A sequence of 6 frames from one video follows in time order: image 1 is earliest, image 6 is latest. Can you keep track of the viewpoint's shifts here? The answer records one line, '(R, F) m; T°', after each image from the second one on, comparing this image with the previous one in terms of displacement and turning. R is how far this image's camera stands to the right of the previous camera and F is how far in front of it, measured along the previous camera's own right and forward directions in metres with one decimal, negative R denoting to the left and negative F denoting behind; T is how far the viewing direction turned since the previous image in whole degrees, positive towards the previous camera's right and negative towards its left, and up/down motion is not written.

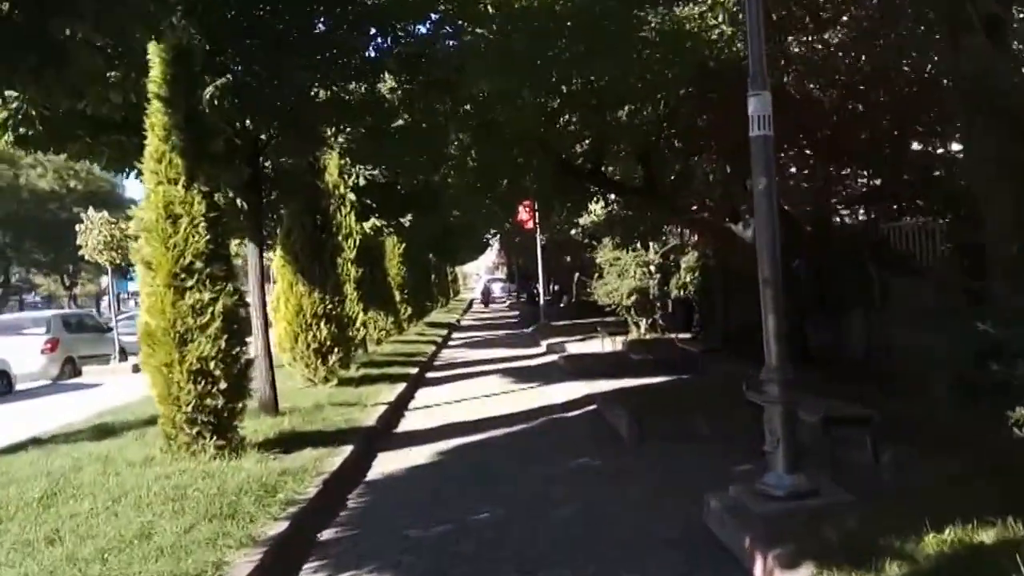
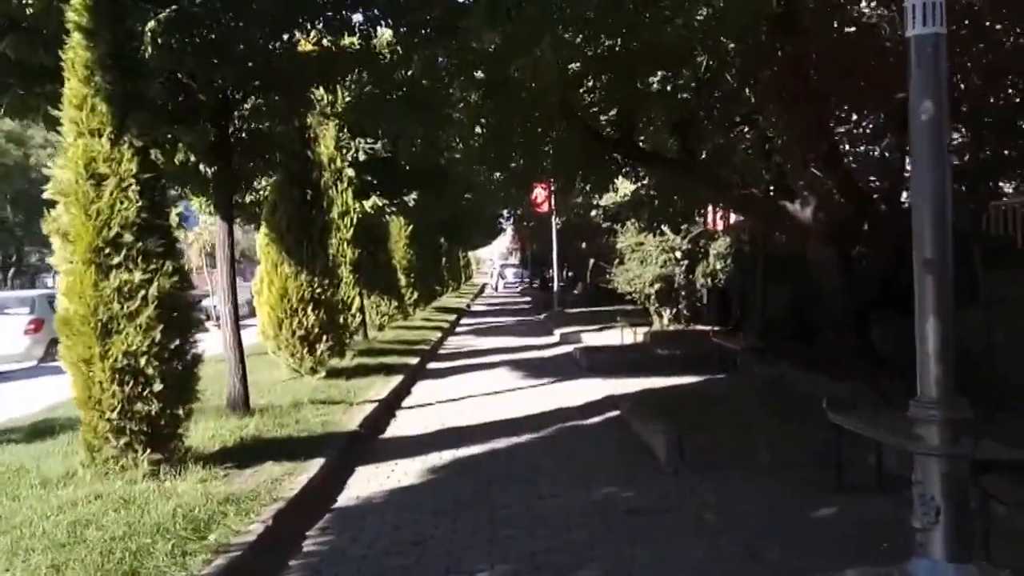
(+0.1, +2.0) m; -1°
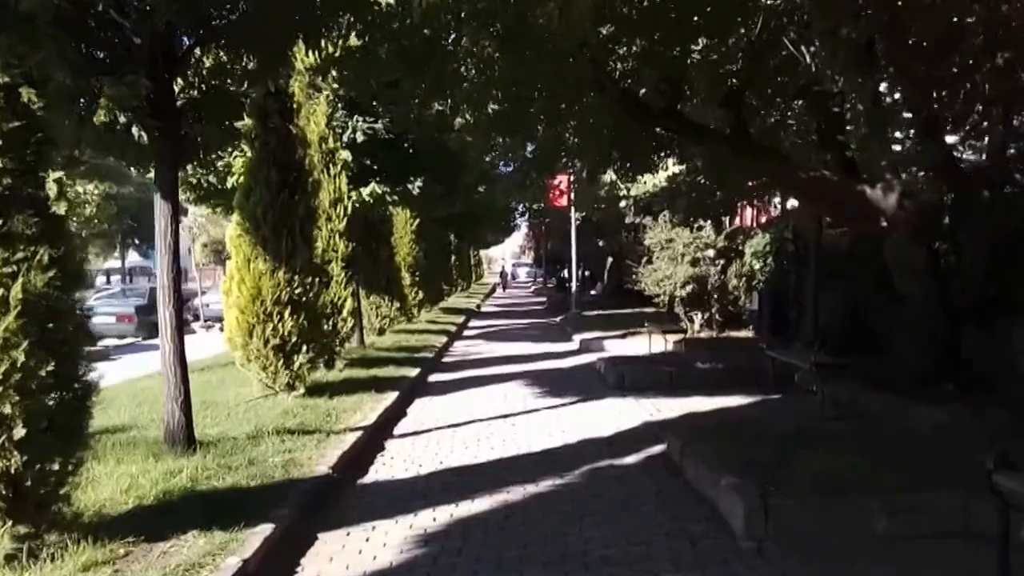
(-0.1, +2.4) m; -1°
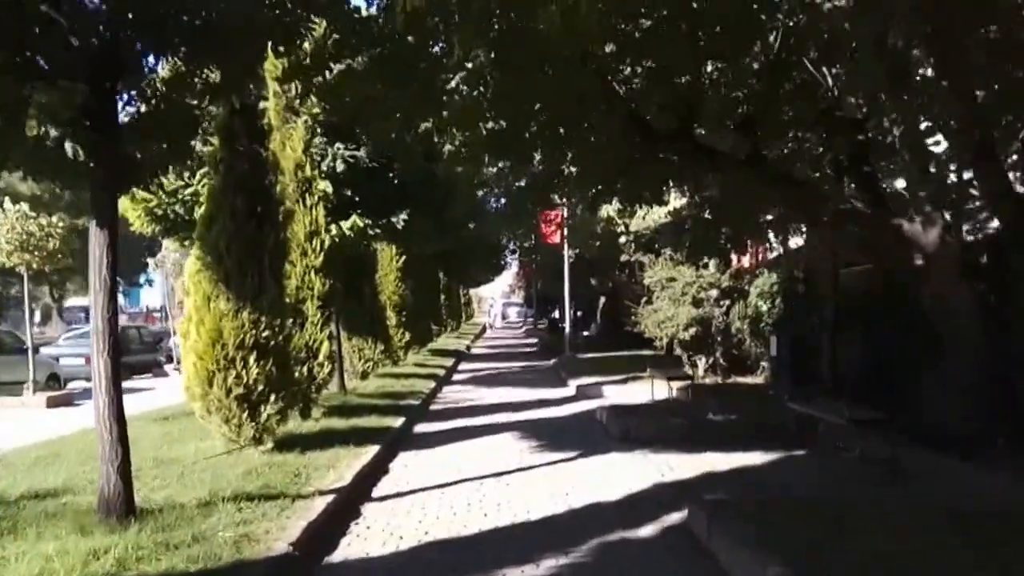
(-0.1, +1.2) m; +1°
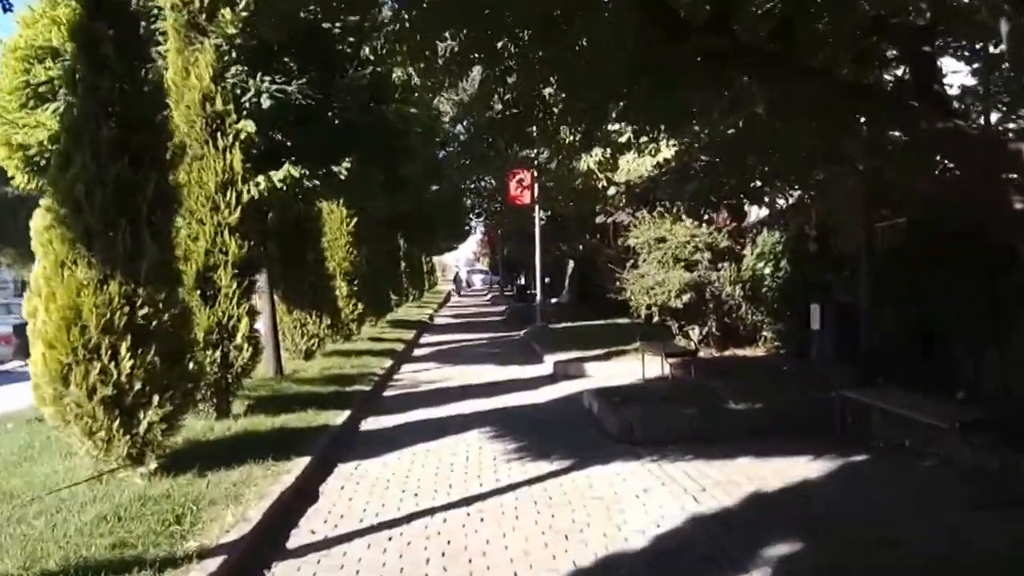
(-0.1, +2.9) m; +2°
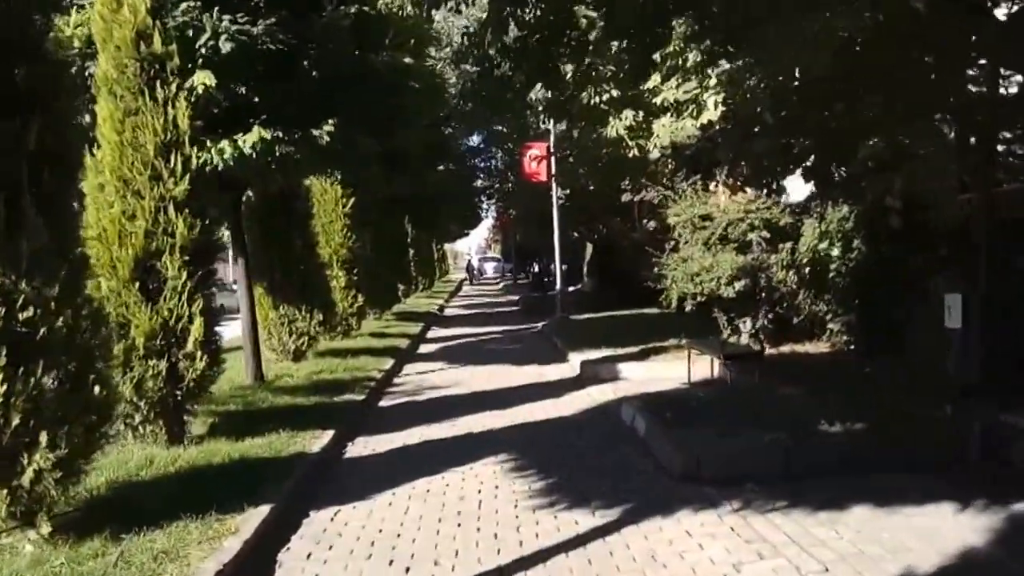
(-0.1, +2.4) m; -1°
